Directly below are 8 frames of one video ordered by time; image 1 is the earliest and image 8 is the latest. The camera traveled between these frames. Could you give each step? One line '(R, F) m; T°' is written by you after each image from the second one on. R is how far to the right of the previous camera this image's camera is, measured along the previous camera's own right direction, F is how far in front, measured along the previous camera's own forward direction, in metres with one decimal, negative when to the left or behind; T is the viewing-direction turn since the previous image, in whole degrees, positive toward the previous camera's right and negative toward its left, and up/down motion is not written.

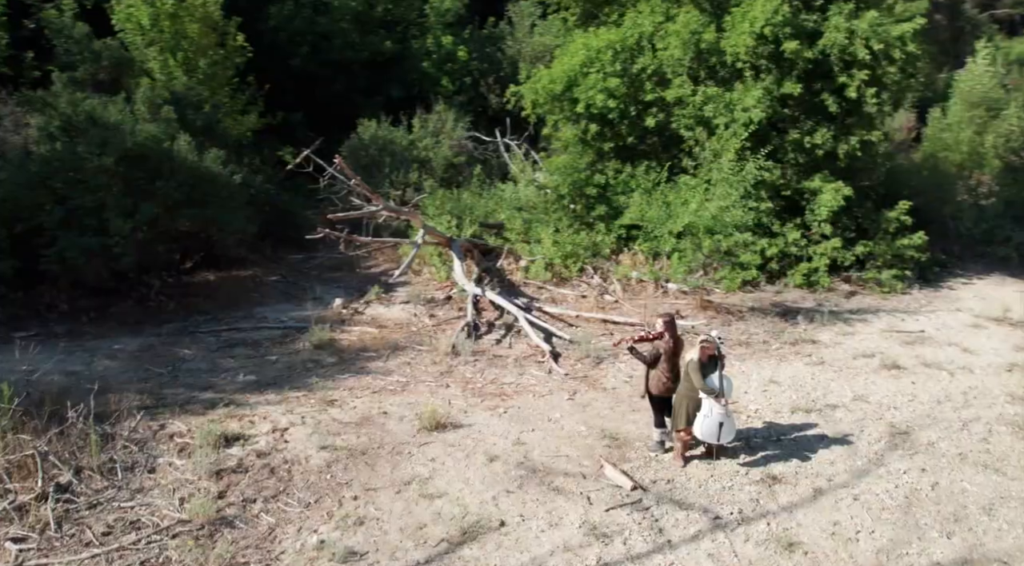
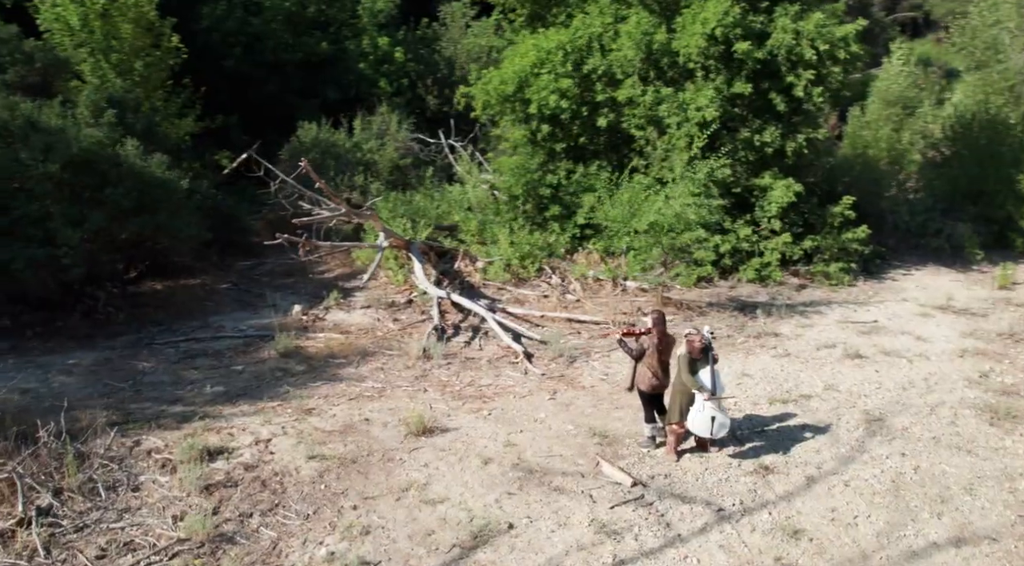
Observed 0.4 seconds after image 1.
(-0.5, 0.0) m; +5°
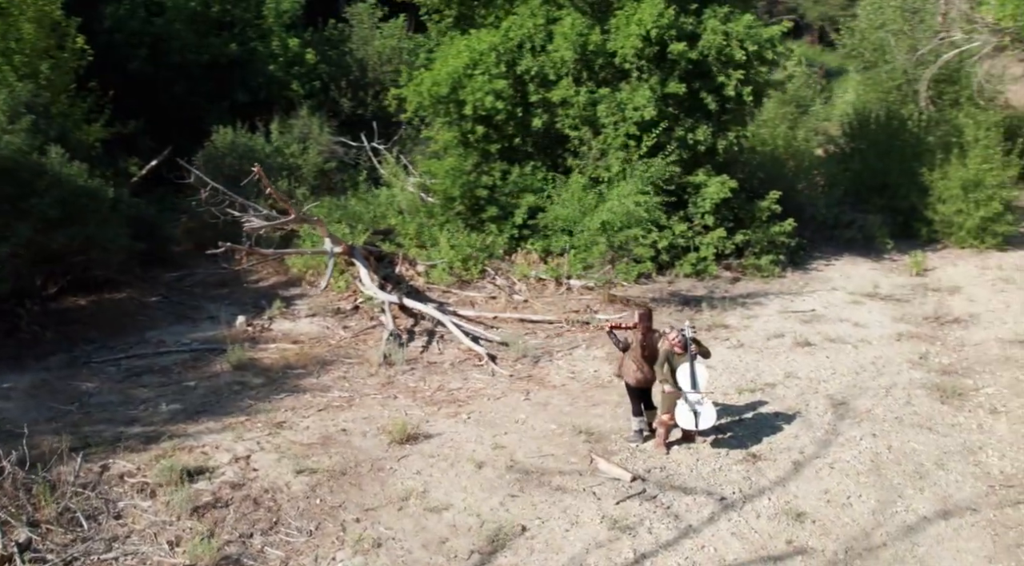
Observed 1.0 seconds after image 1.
(-0.7, +0.1) m; +7°
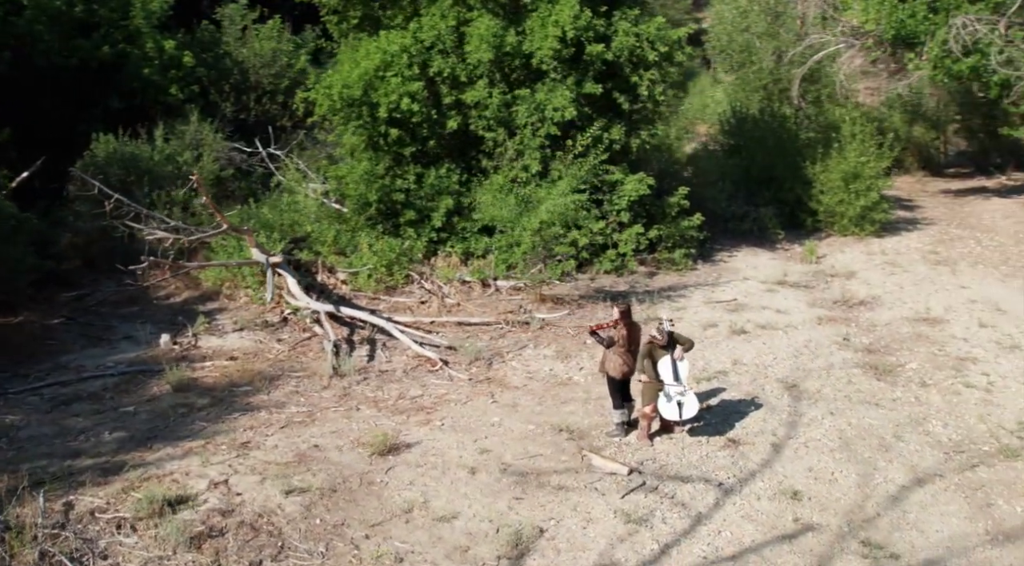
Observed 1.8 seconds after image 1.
(-0.9, +0.1) m; +9°
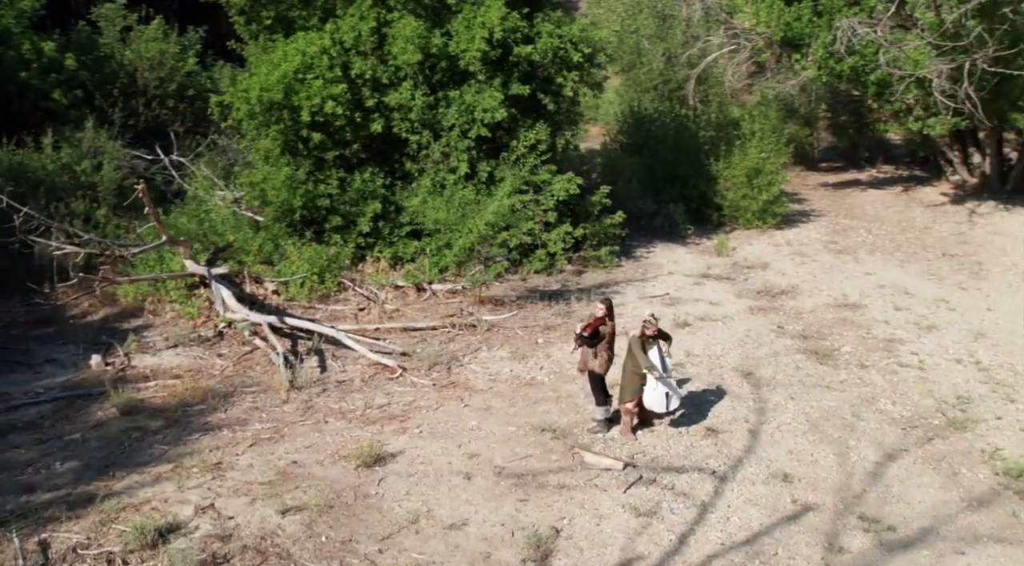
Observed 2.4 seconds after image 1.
(-0.8, +0.1) m; +8°
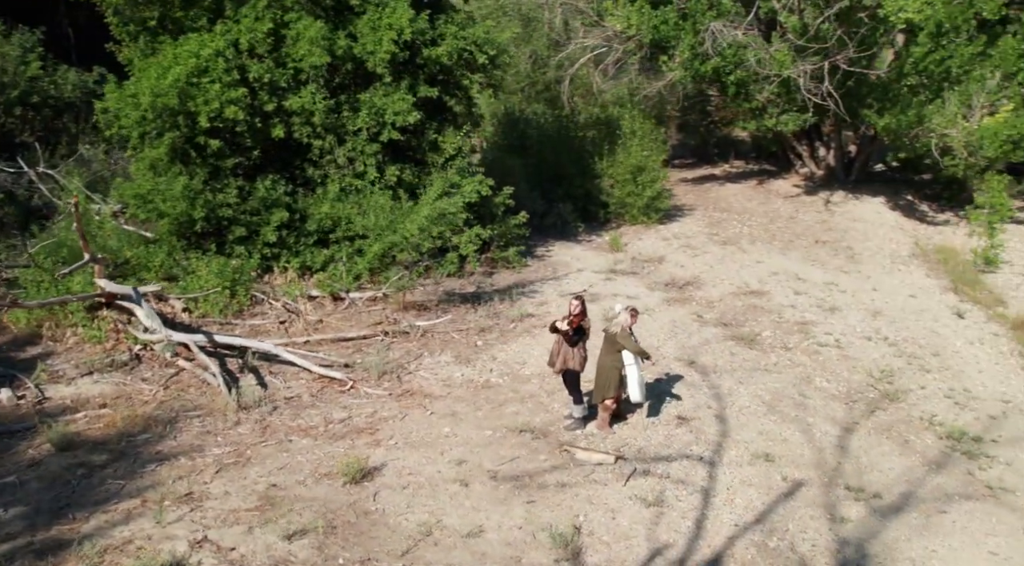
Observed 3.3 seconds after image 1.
(-1.0, +0.1) m; +11°
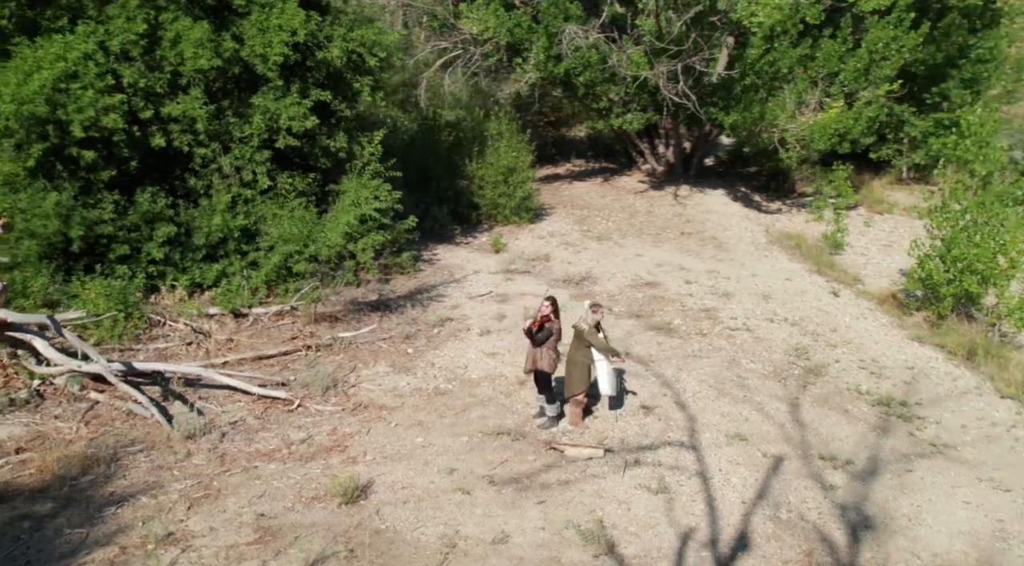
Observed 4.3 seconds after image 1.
(-1.1, +0.1) m; +12°
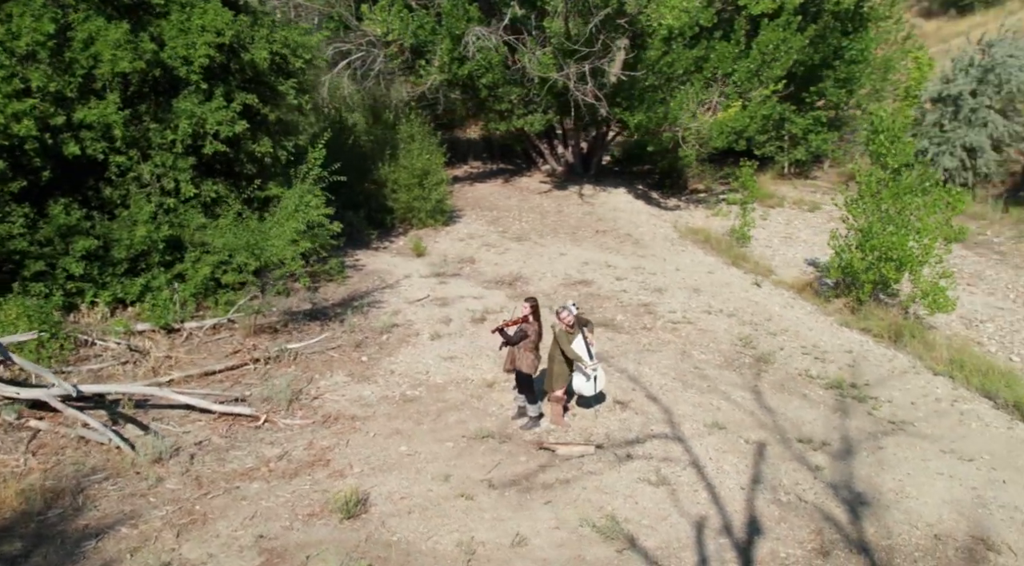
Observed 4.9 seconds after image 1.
(-0.8, +0.1) m; +8°
